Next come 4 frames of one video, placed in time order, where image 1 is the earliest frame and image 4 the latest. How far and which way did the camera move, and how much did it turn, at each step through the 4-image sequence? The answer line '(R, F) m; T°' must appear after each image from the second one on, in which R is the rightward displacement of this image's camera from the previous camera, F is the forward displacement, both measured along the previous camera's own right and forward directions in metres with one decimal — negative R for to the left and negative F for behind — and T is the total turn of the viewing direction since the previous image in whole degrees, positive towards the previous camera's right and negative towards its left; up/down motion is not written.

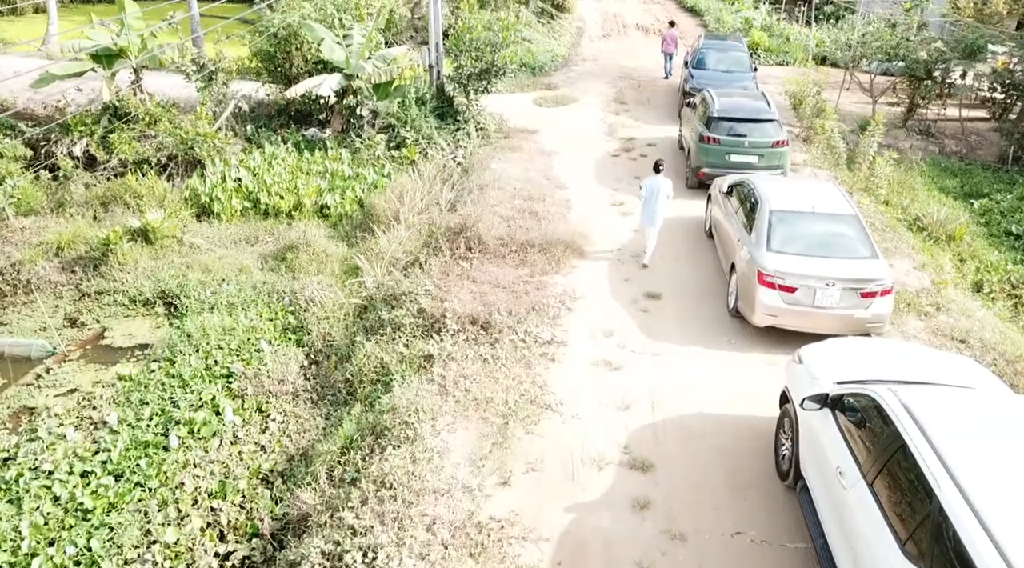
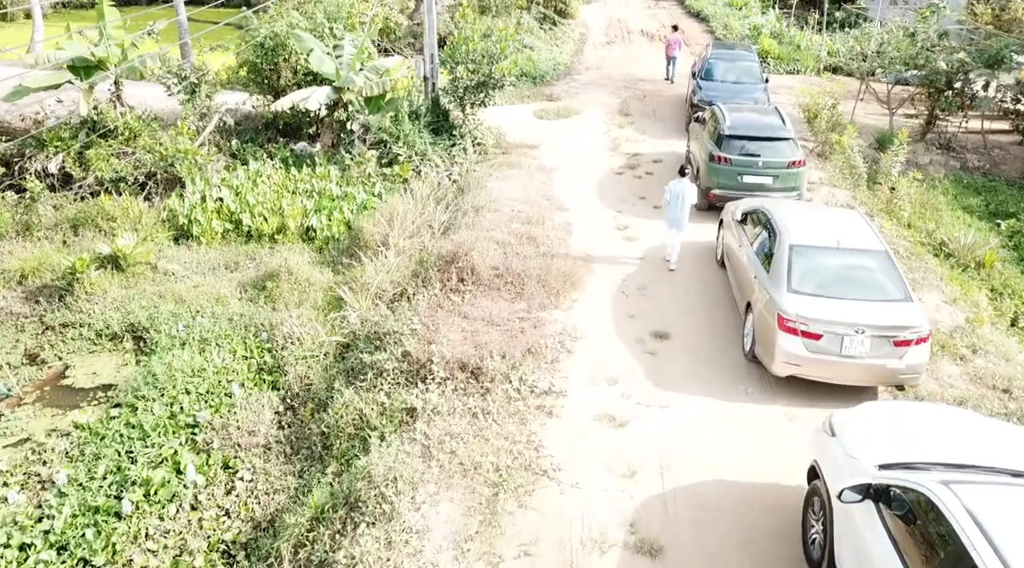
(+0.1, +0.9) m; 0°
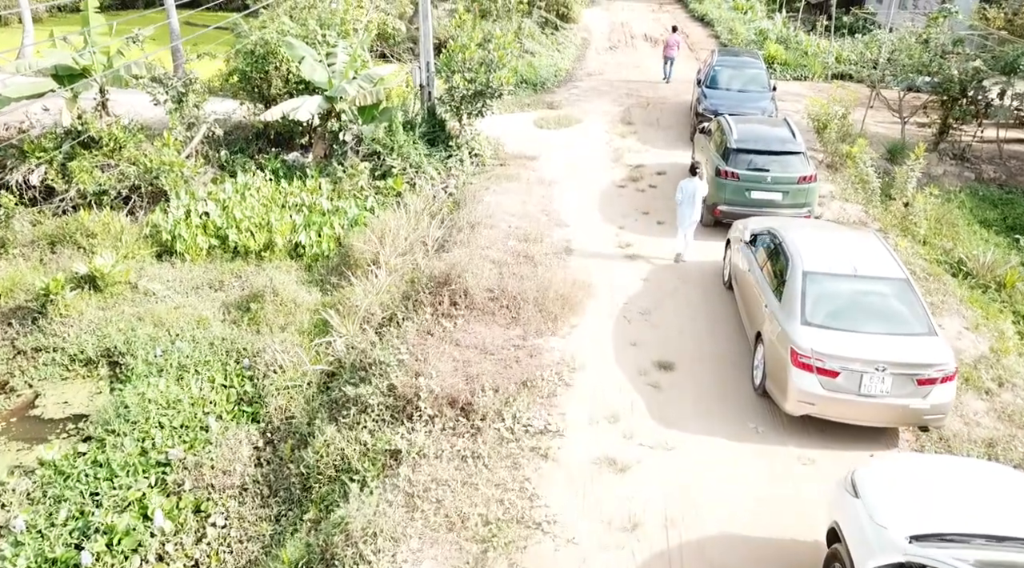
(+0.1, +0.6) m; 0°
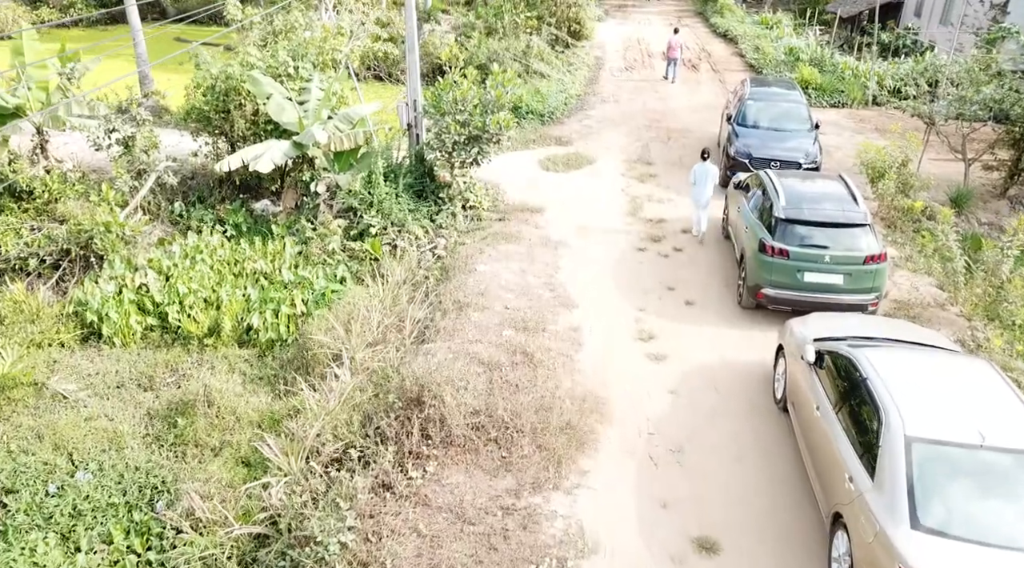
(+0.2, +2.3) m; -1°
